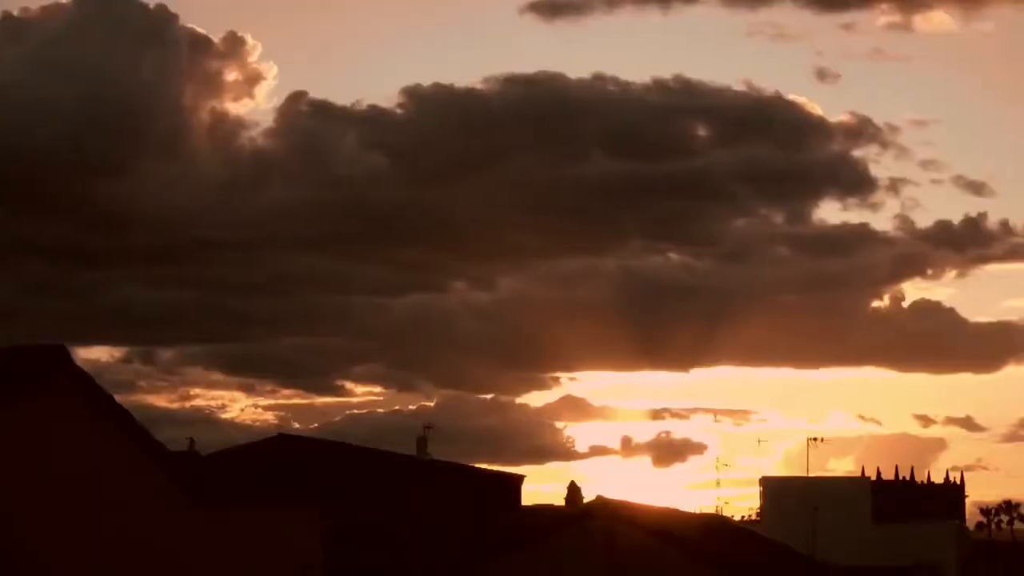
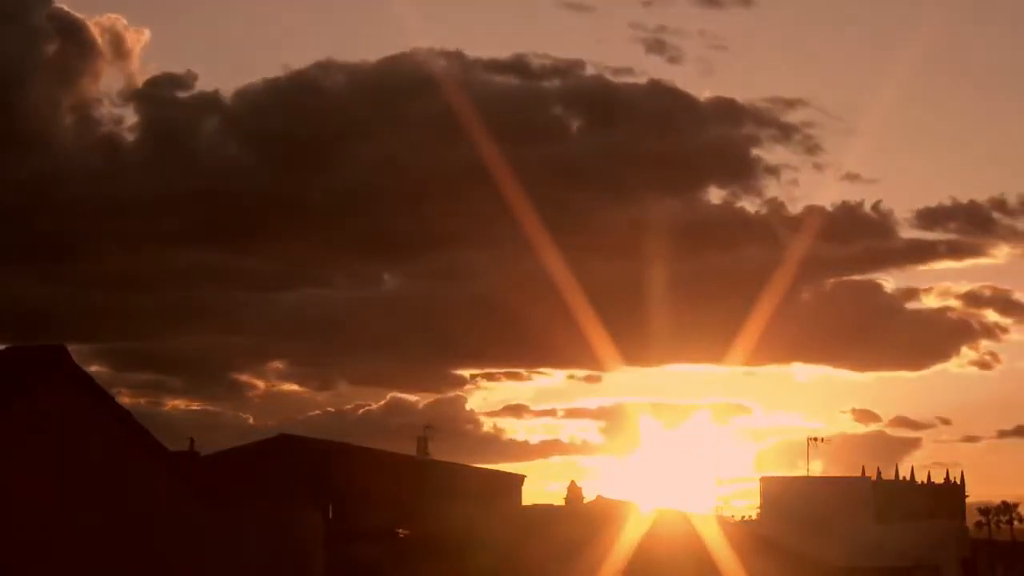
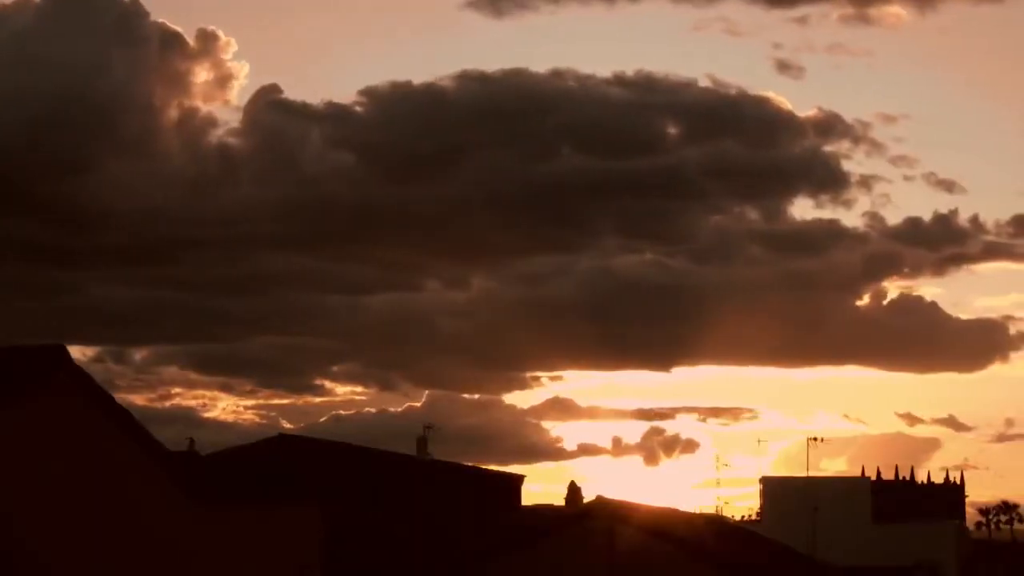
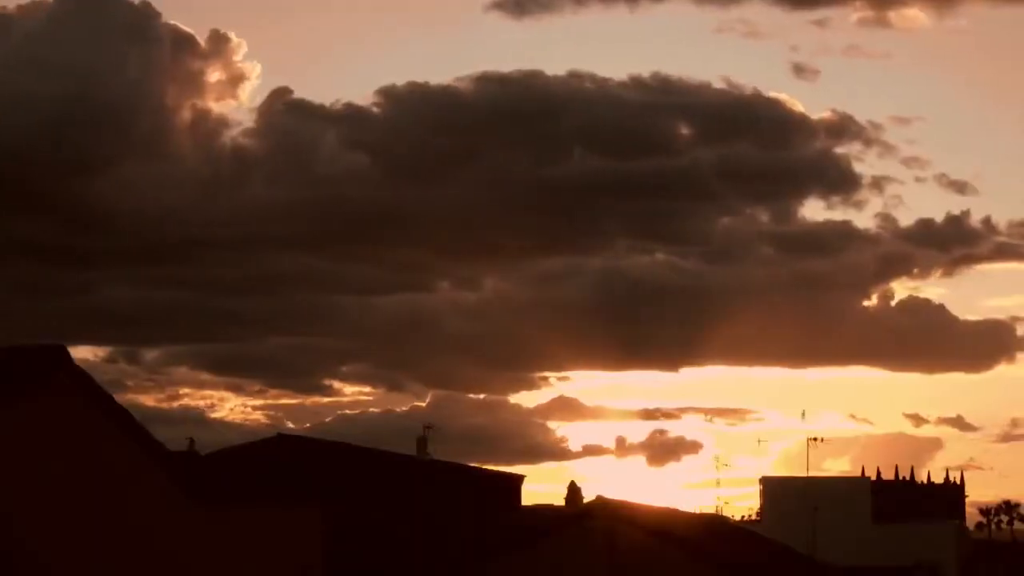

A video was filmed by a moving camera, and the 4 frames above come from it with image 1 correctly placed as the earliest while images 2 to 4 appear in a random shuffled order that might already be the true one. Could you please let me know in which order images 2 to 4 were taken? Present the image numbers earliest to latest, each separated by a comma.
4, 3, 2
